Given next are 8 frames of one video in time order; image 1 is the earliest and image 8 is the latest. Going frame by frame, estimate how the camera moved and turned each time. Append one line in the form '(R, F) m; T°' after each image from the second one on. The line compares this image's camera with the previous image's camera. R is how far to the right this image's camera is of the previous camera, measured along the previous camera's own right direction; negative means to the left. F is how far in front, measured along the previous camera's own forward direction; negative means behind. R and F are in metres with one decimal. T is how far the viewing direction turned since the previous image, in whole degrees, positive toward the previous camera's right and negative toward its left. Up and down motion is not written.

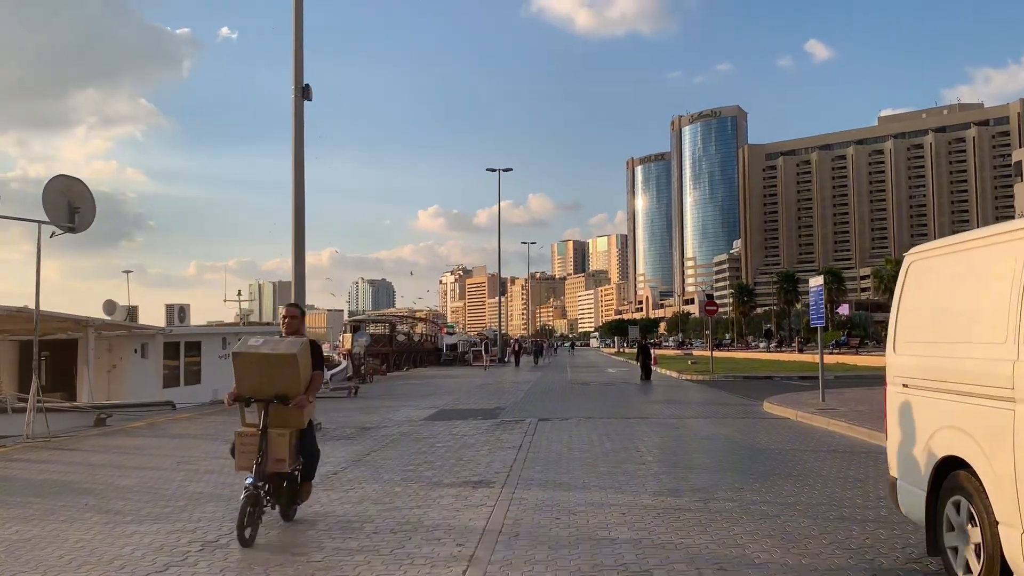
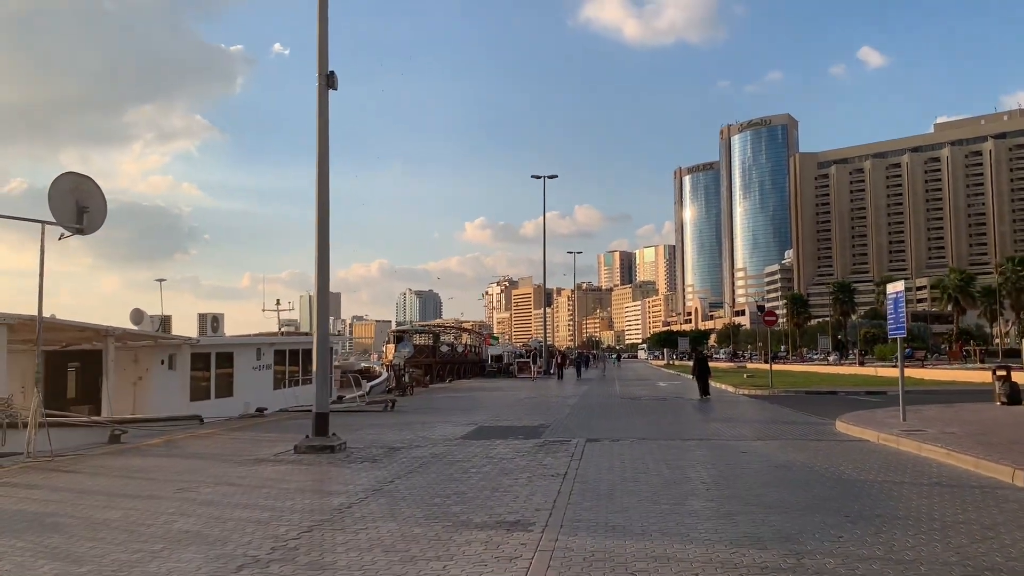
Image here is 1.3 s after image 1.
(0.0, +1.4) m; -3°
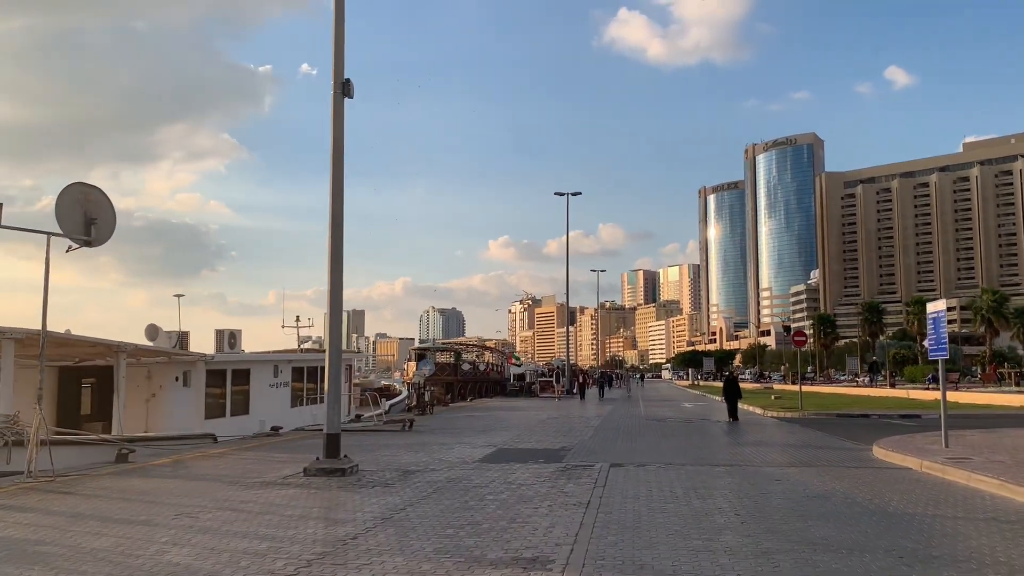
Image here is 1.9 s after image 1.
(0.0, +0.6) m; -1°
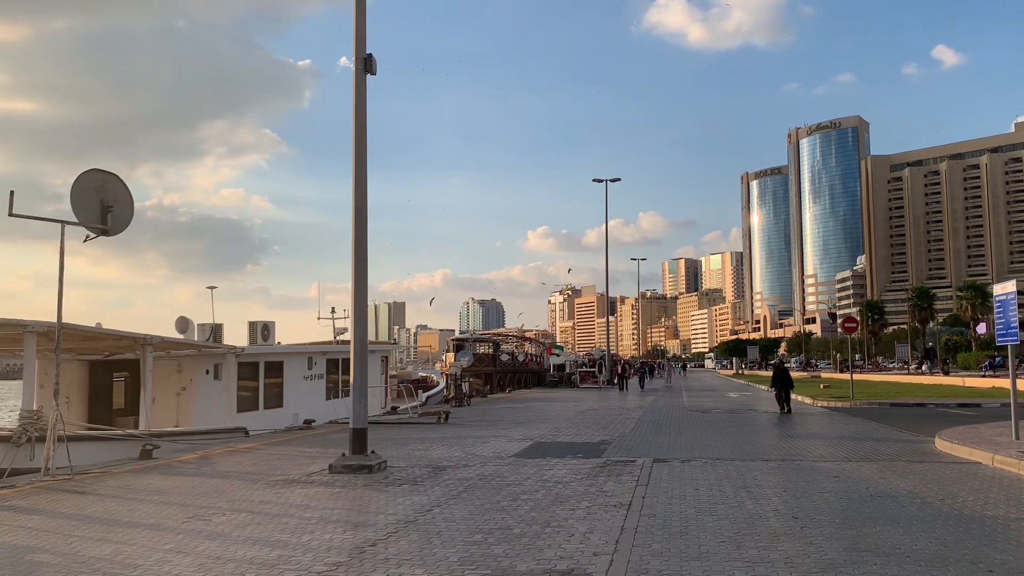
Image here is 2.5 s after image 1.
(+0.1, +0.7) m; -3°
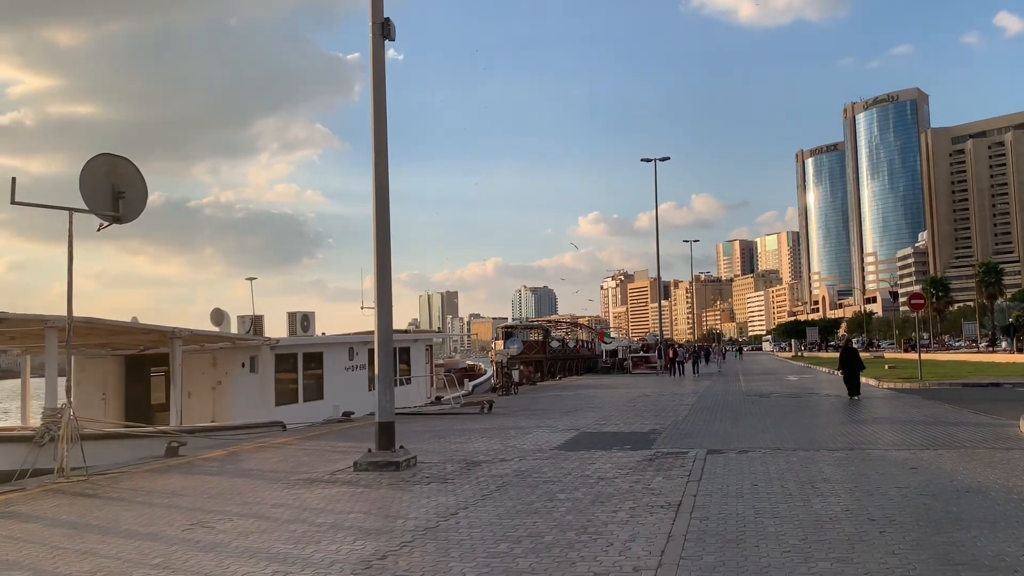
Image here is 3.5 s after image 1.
(+0.2, +0.9) m; -3°
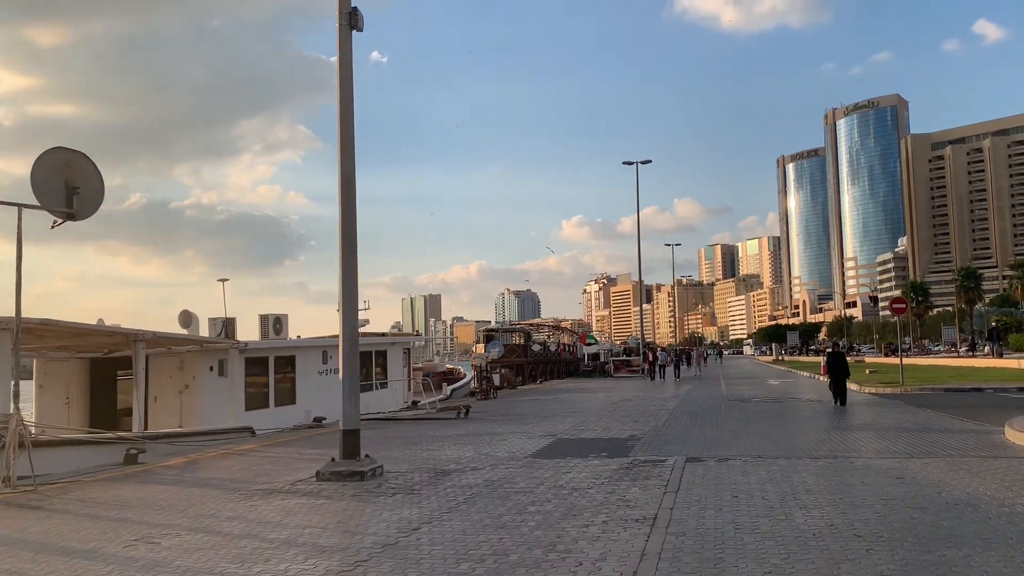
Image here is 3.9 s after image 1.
(+0.1, +0.4) m; +1°
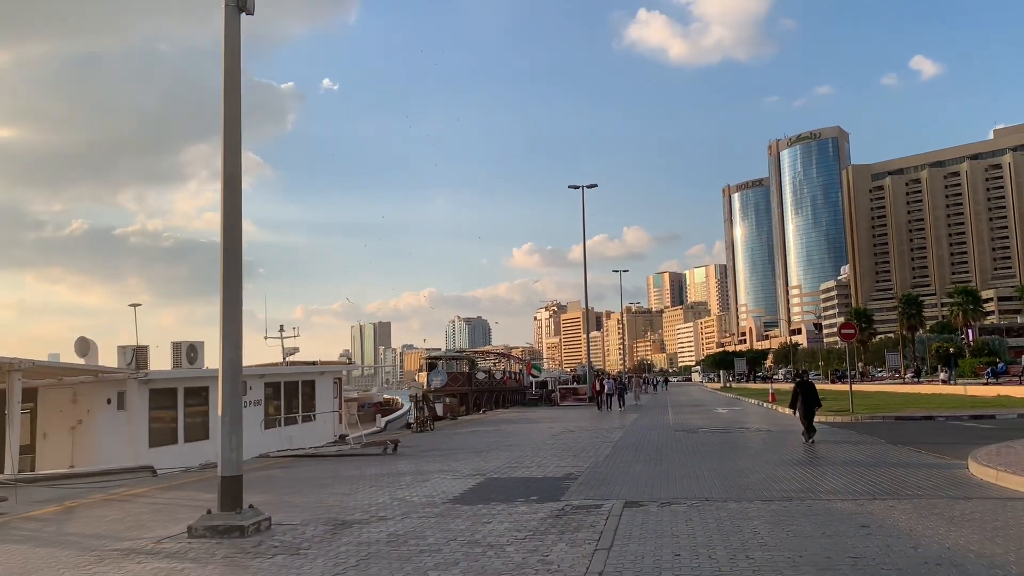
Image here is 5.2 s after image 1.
(+0.4, +1.3) m; +3°
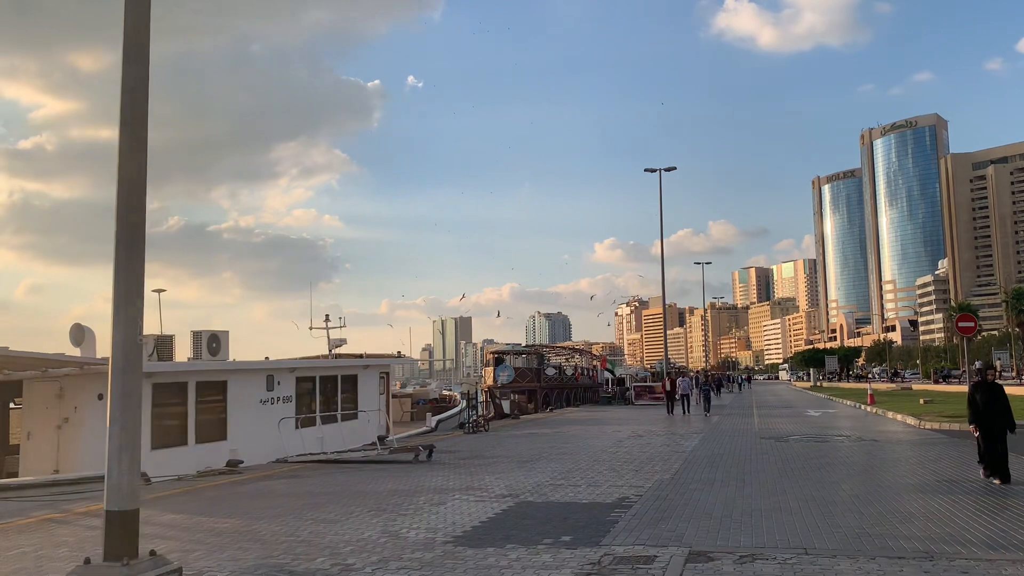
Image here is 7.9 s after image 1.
(+0.5, +2.7) m; -5°
